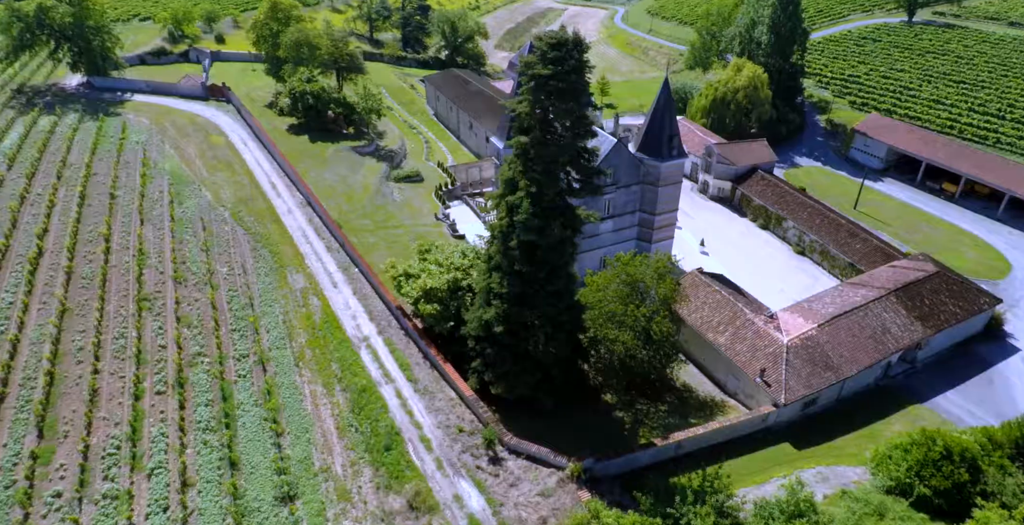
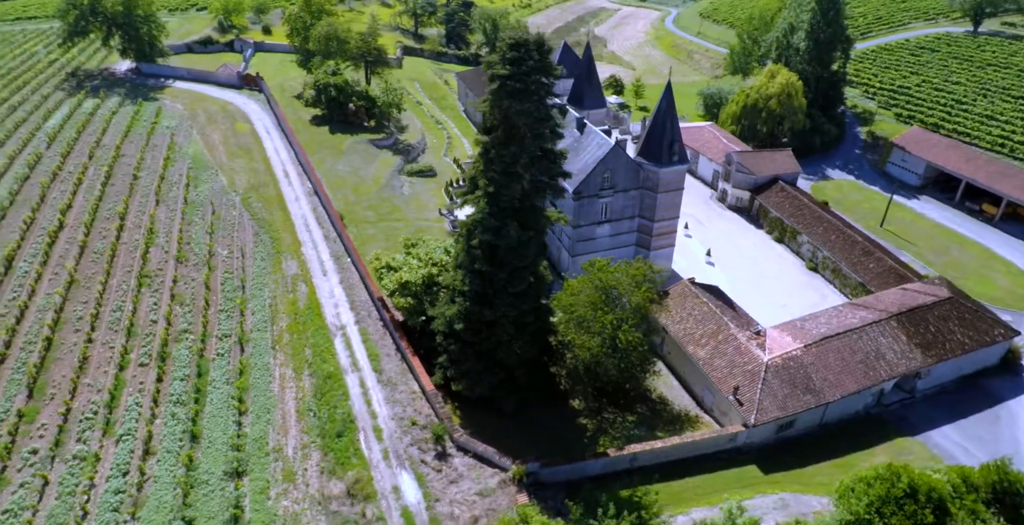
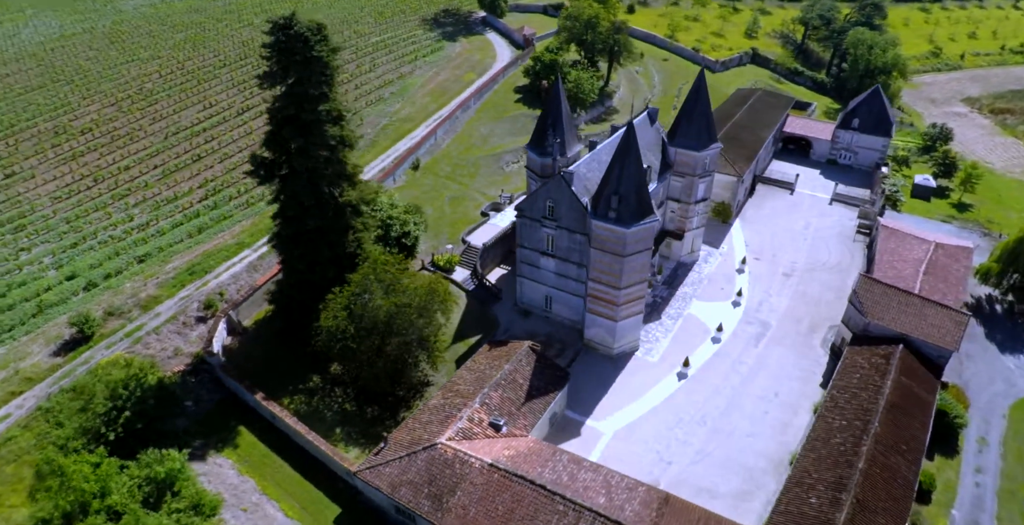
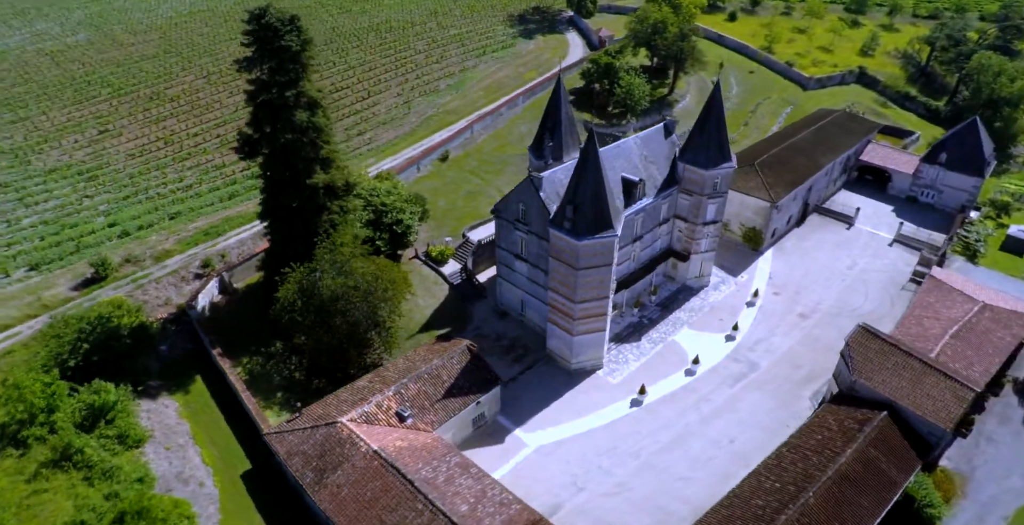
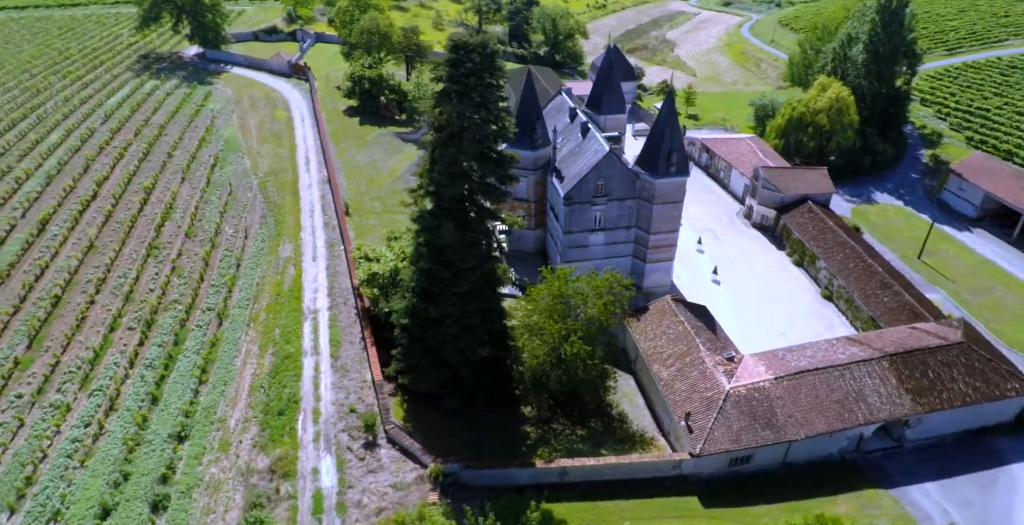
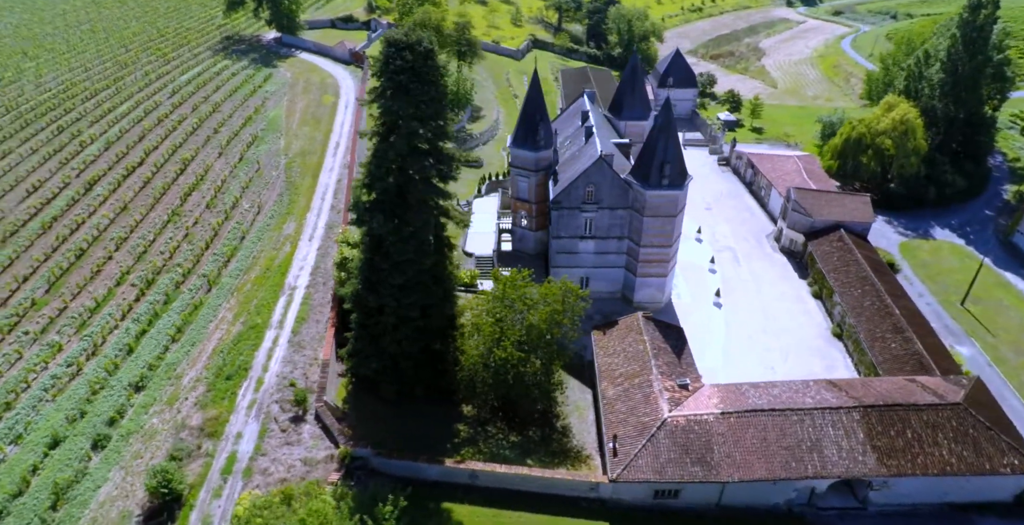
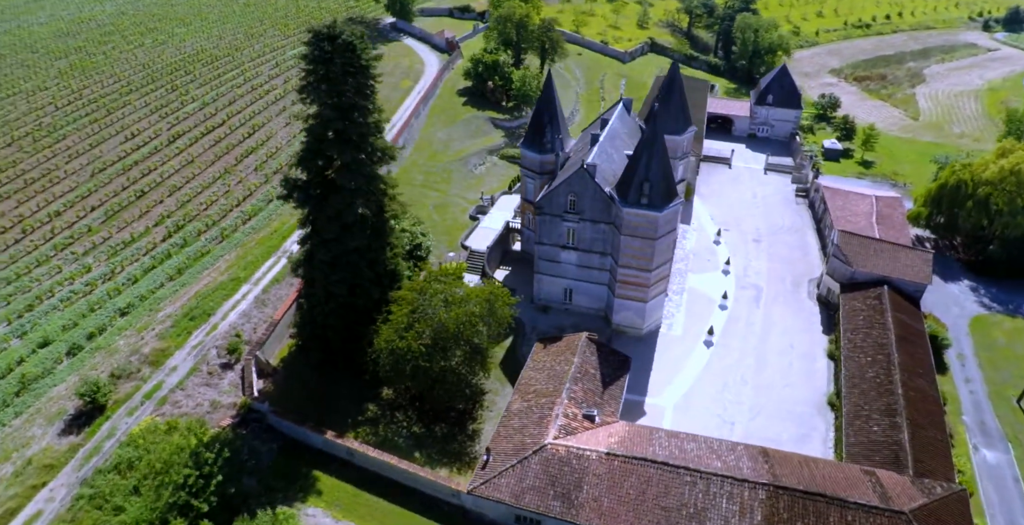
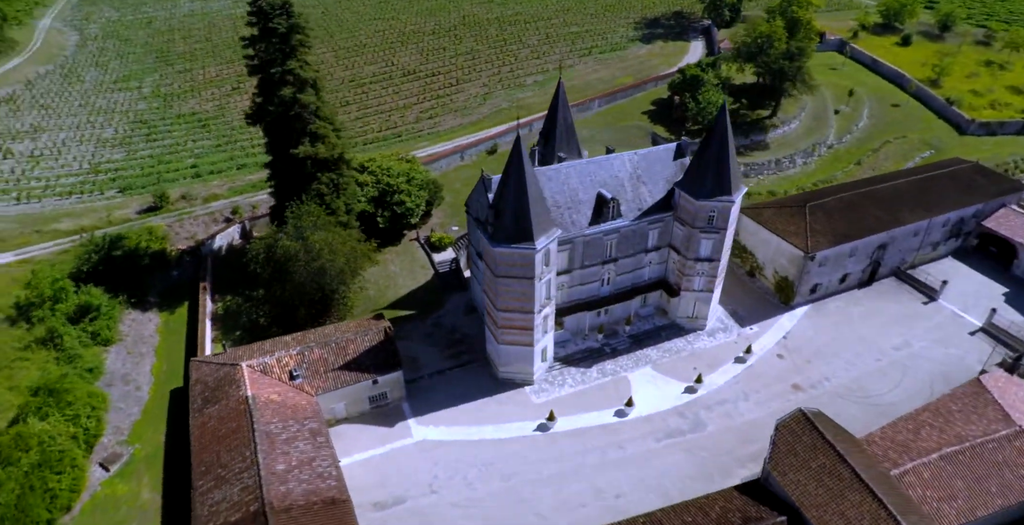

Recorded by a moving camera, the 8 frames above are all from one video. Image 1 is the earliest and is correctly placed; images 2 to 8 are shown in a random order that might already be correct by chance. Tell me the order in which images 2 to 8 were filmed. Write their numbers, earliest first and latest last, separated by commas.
2, 5, 6, 7, 3, 4, 8
